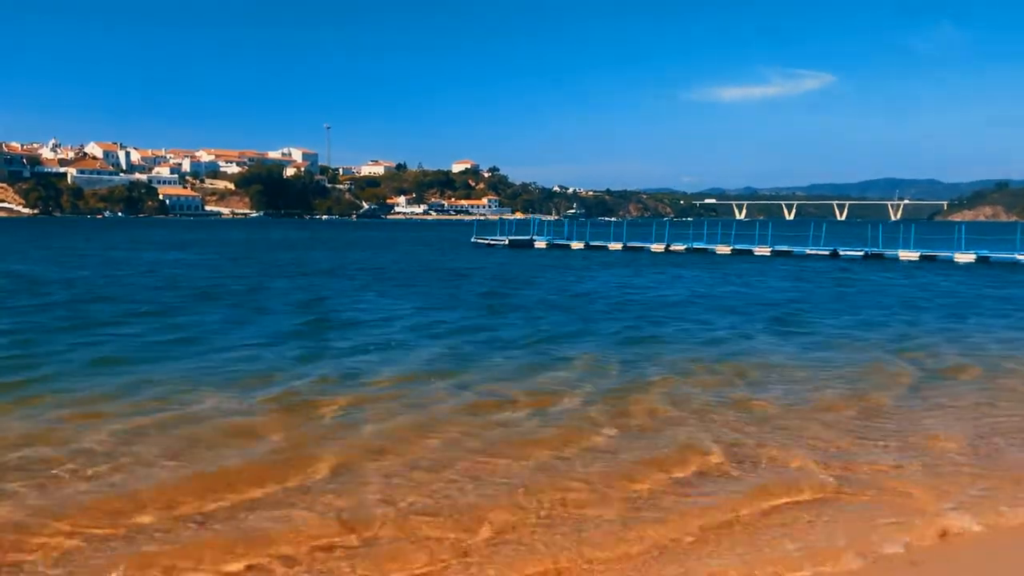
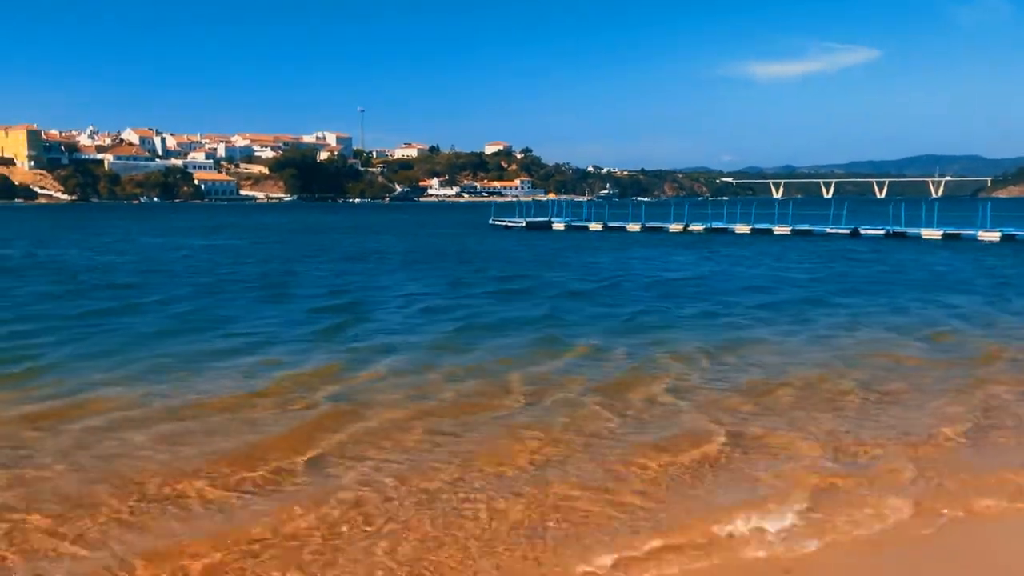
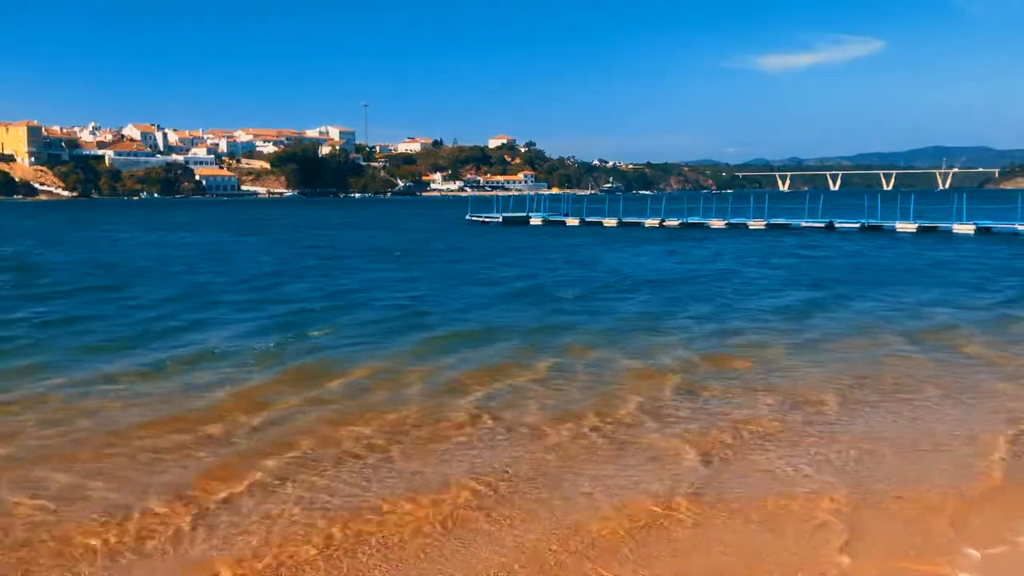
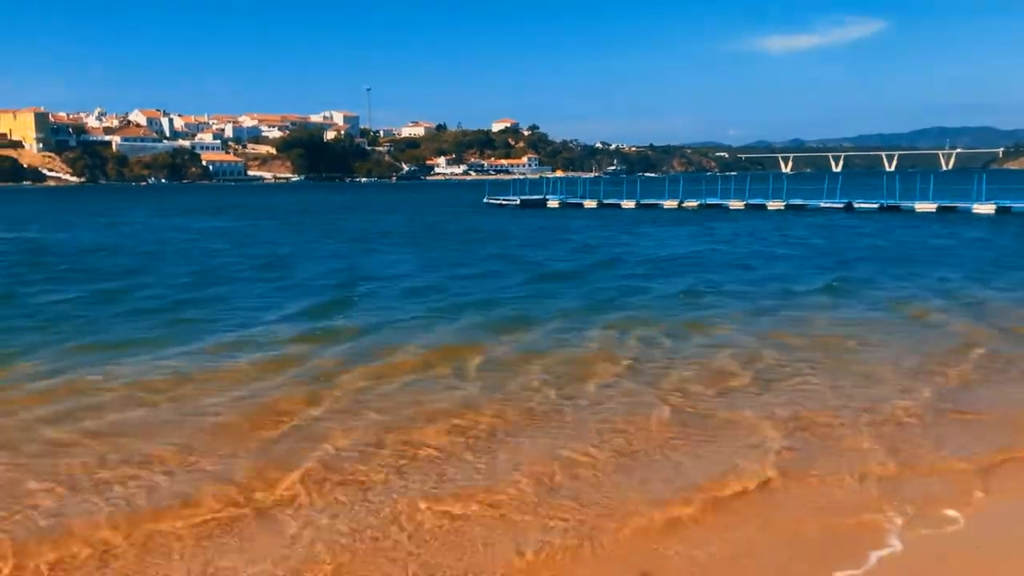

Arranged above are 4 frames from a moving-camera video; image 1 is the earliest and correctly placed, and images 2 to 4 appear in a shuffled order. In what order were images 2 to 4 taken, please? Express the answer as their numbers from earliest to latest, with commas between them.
2, 4, 3
